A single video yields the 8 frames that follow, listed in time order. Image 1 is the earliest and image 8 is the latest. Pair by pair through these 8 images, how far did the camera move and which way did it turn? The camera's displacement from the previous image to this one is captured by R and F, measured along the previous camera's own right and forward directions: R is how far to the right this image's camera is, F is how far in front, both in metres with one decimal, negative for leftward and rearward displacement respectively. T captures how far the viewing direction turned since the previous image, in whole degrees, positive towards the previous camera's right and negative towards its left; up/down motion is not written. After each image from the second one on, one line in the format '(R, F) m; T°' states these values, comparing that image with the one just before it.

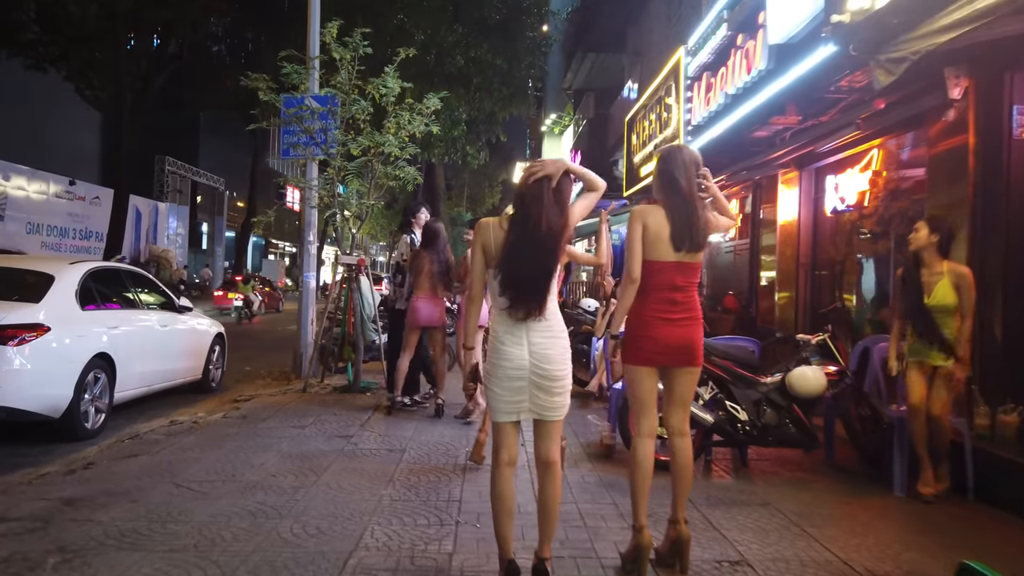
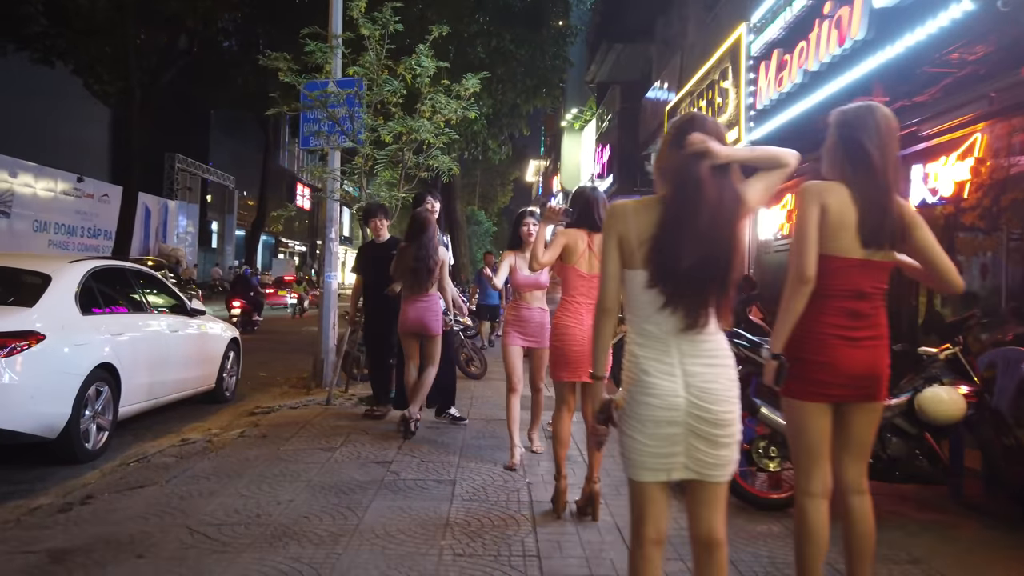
(-0.4, +0.9) m; -1°
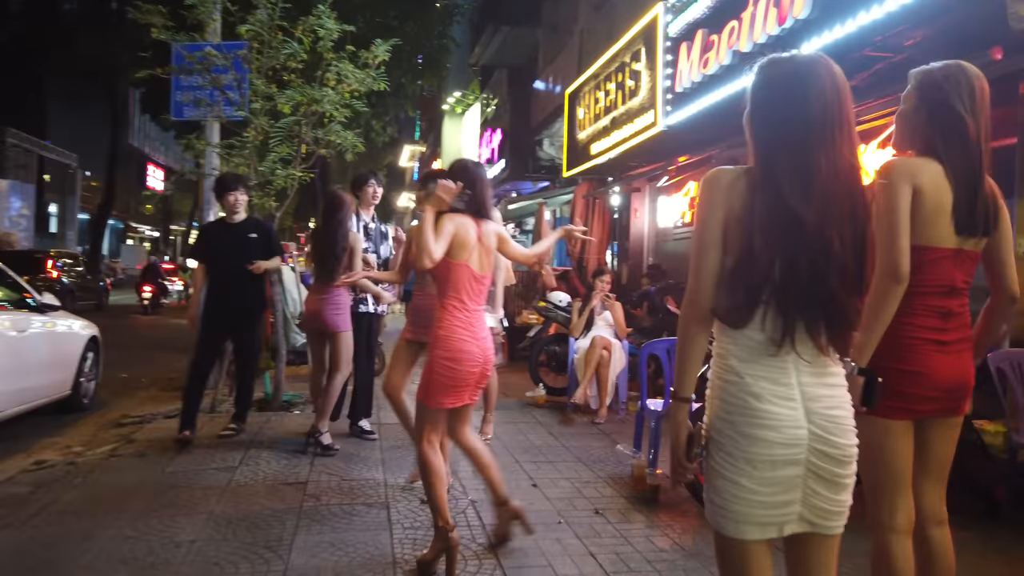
(-0.4, +0.6) m; +10°
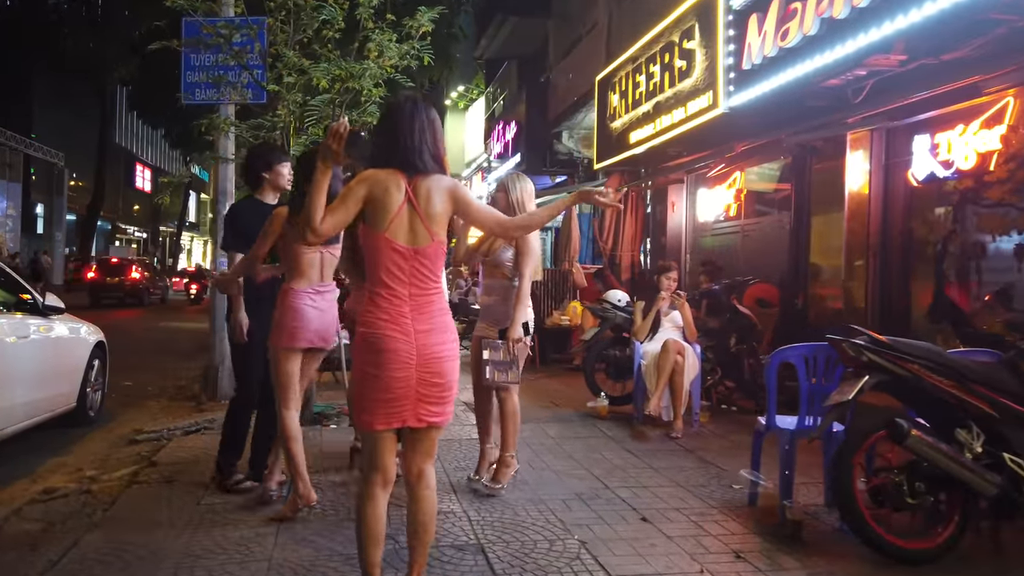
(-0.6, +0.7) m; +1°
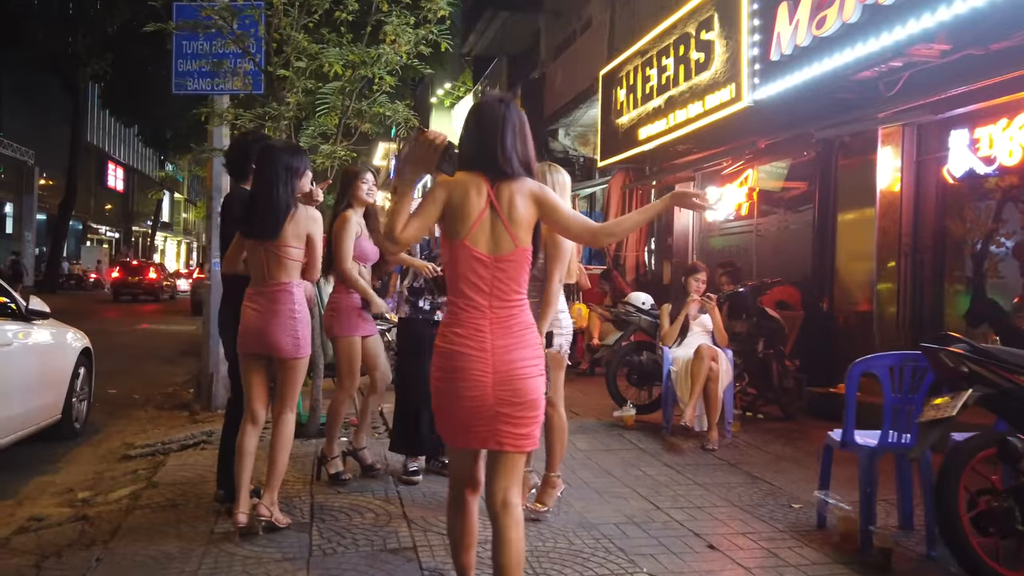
(-0.4, +0.4) m; +2°
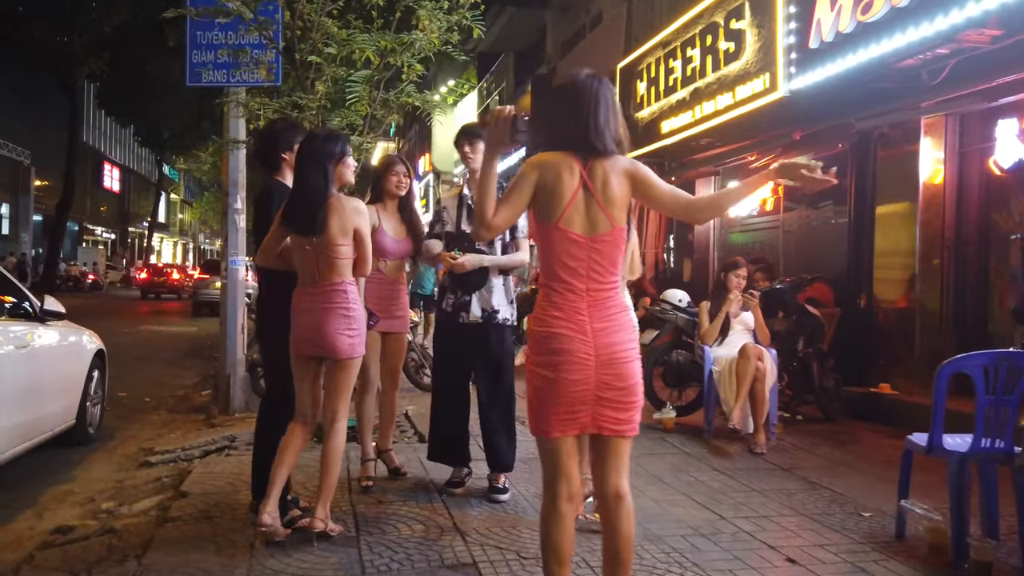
(-0.3, +0.3) m; 0°
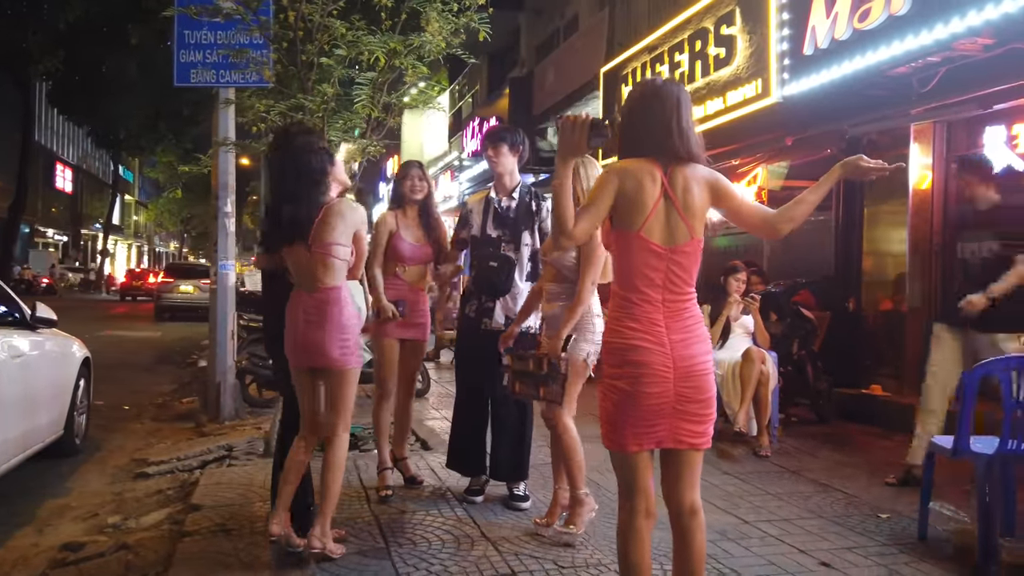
(-0.3, 0.0) m; +3°
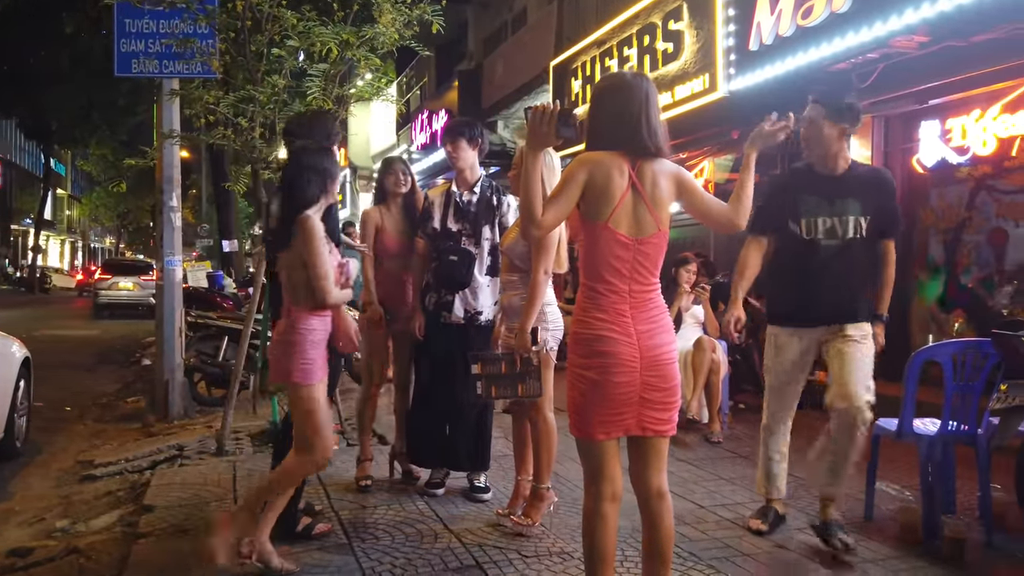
(-0.1, 0.0) m; +4°
